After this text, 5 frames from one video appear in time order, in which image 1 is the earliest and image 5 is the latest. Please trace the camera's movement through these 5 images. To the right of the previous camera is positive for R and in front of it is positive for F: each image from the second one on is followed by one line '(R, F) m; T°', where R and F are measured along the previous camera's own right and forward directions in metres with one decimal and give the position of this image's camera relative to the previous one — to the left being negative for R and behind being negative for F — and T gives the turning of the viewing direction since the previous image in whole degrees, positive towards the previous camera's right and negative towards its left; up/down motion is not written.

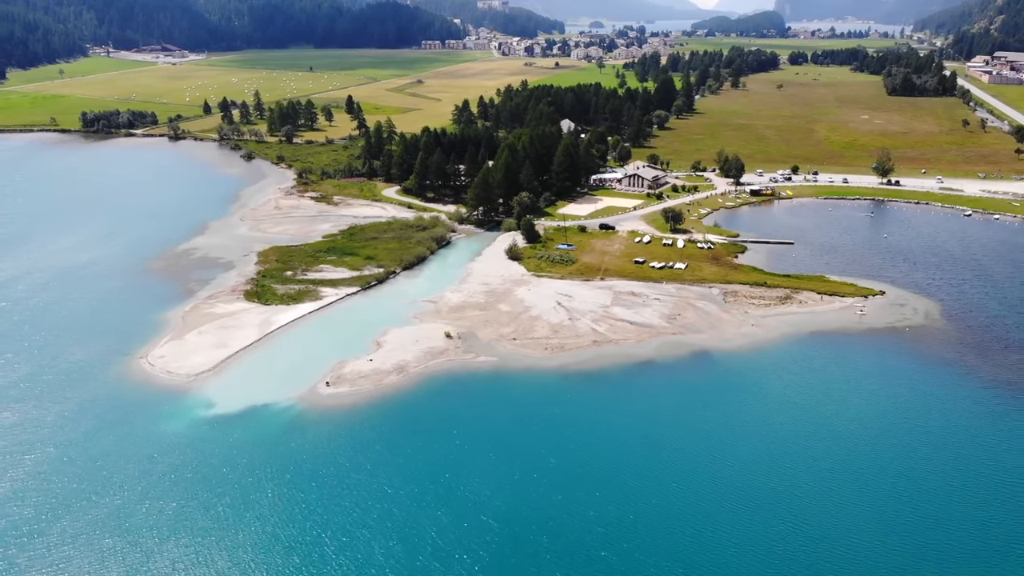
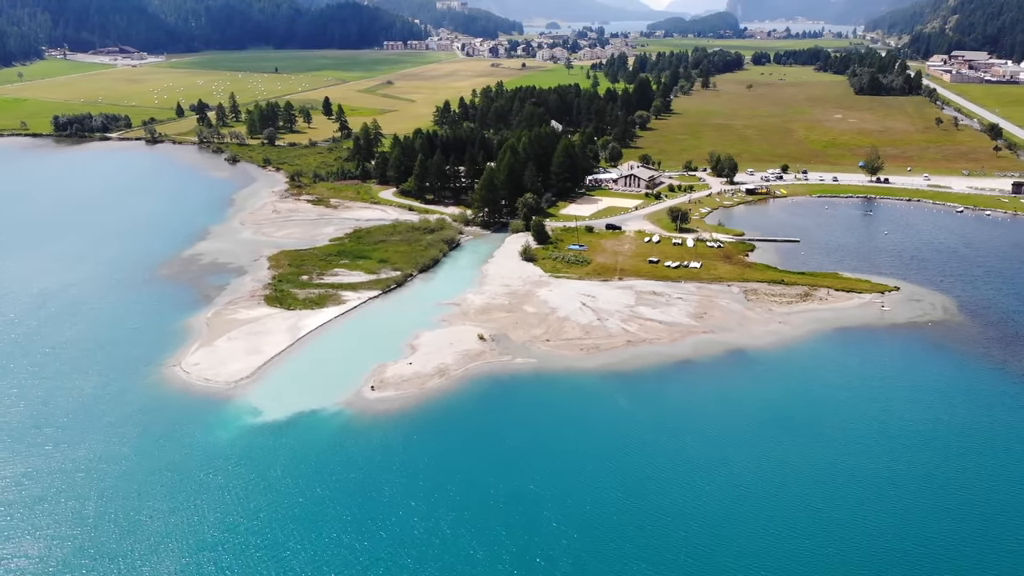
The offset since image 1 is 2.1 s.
(-3.1, +0.1) m; +2°
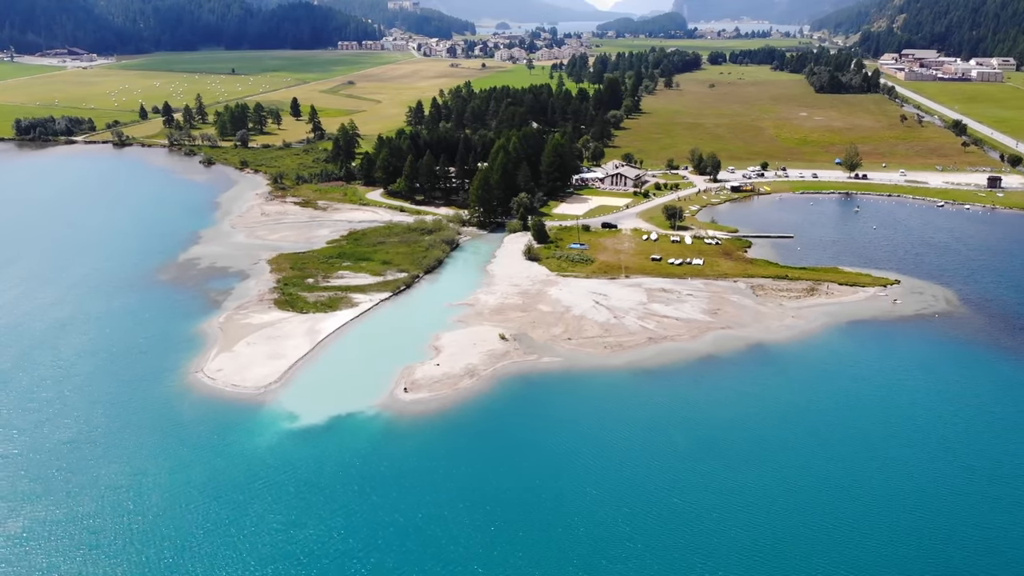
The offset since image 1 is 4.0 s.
(-2.8, 0.0) m; +2°
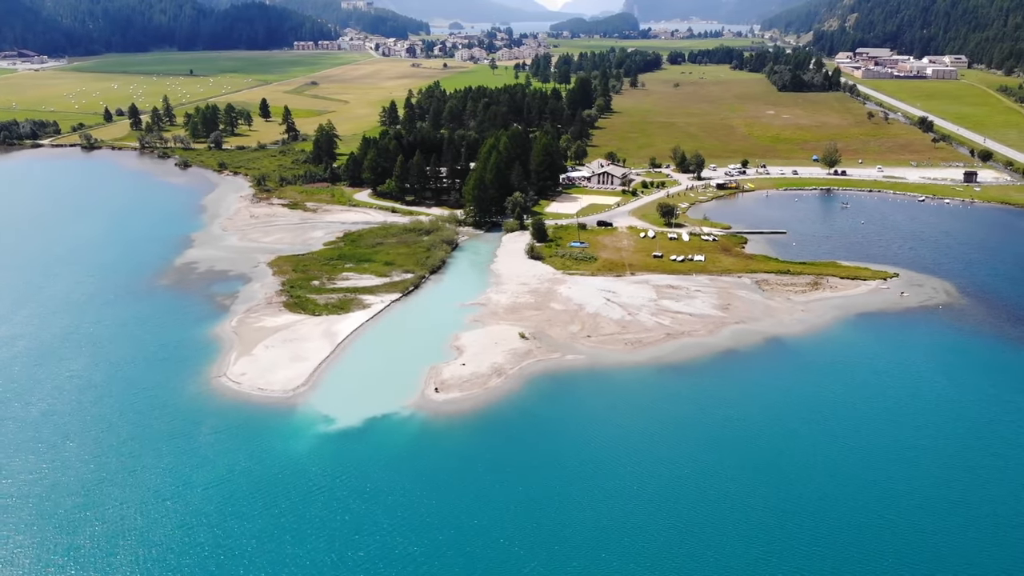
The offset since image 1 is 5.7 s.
(-2.6, -0.1) m; +2°
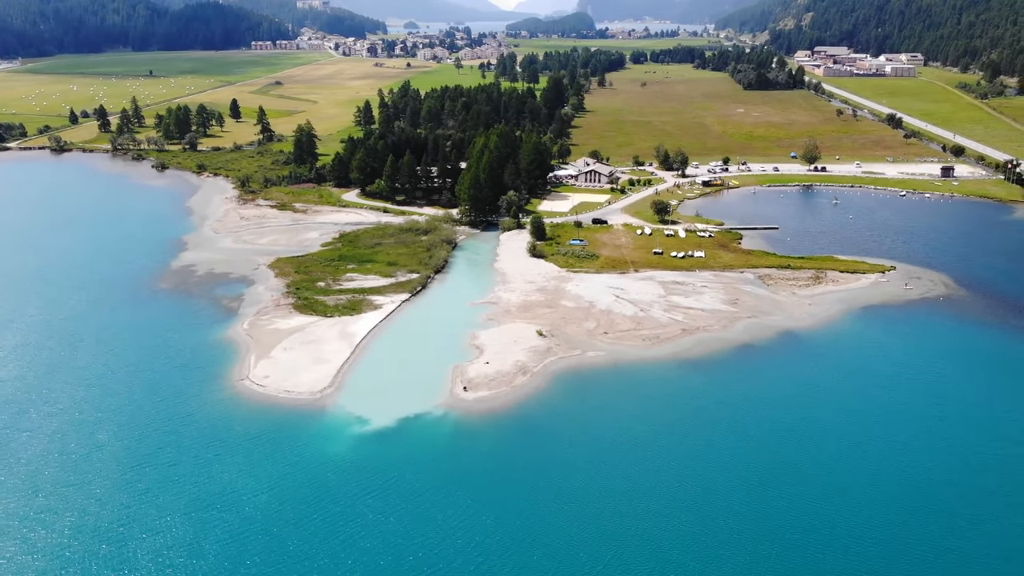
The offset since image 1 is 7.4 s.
(-2.4, -0.1) m; +2°
